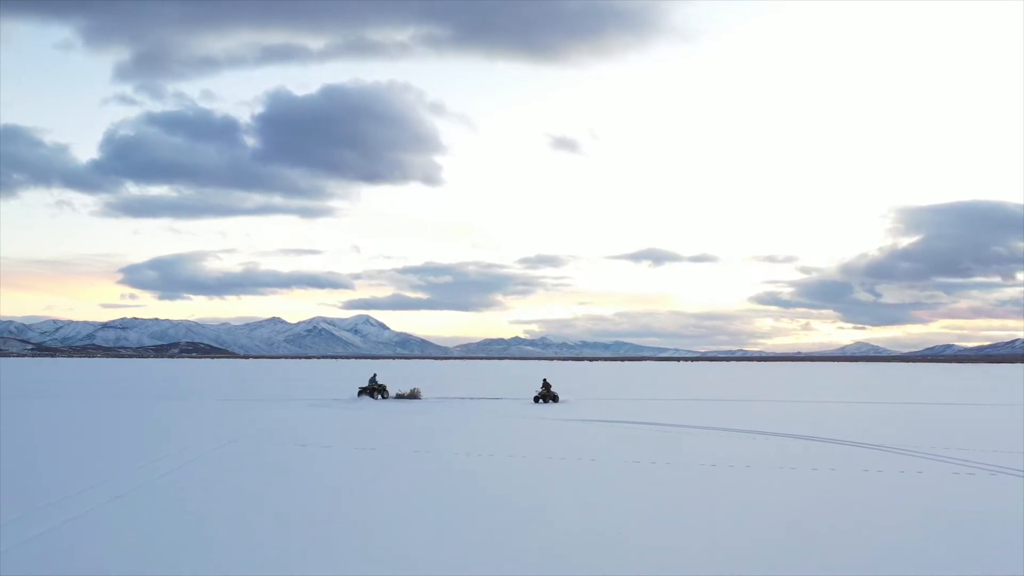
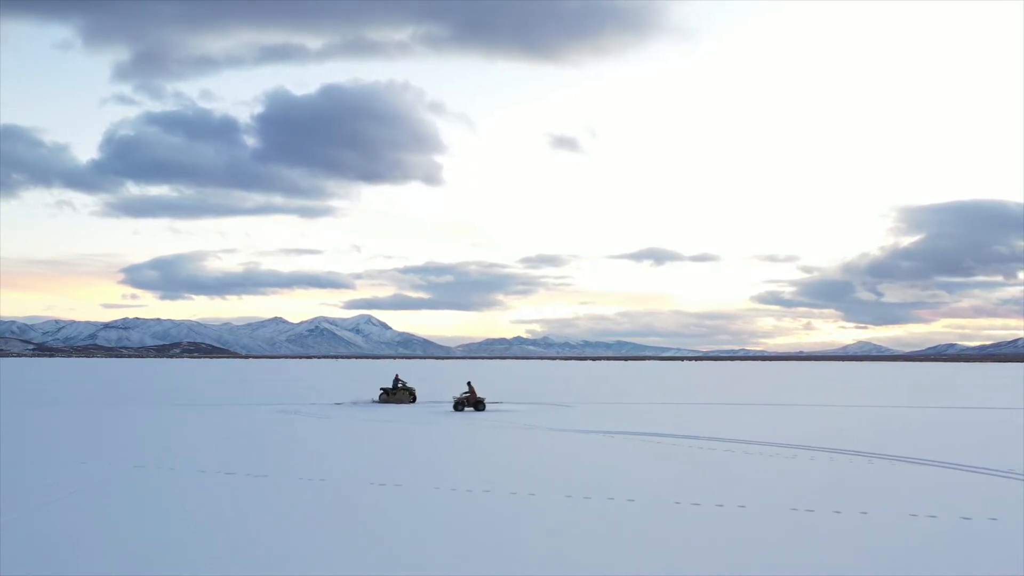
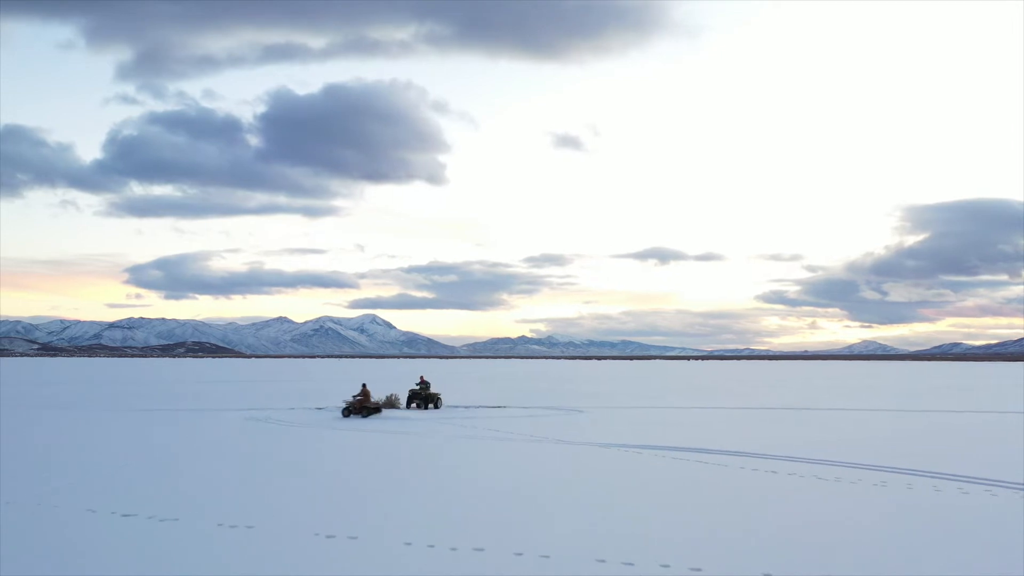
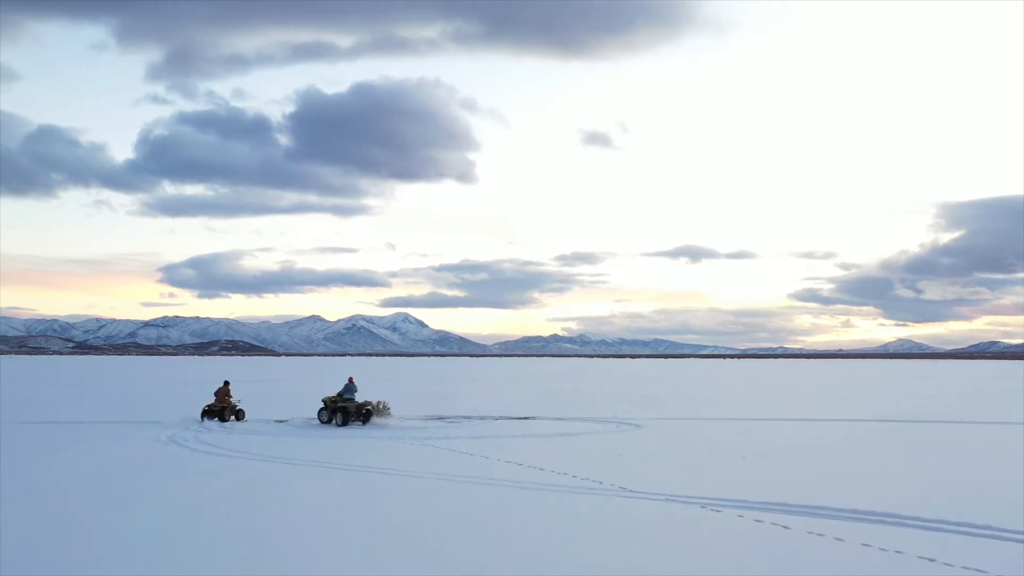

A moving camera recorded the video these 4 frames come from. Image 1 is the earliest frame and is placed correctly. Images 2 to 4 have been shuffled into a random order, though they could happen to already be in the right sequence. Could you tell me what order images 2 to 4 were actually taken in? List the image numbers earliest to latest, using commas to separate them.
2, 3, 4
